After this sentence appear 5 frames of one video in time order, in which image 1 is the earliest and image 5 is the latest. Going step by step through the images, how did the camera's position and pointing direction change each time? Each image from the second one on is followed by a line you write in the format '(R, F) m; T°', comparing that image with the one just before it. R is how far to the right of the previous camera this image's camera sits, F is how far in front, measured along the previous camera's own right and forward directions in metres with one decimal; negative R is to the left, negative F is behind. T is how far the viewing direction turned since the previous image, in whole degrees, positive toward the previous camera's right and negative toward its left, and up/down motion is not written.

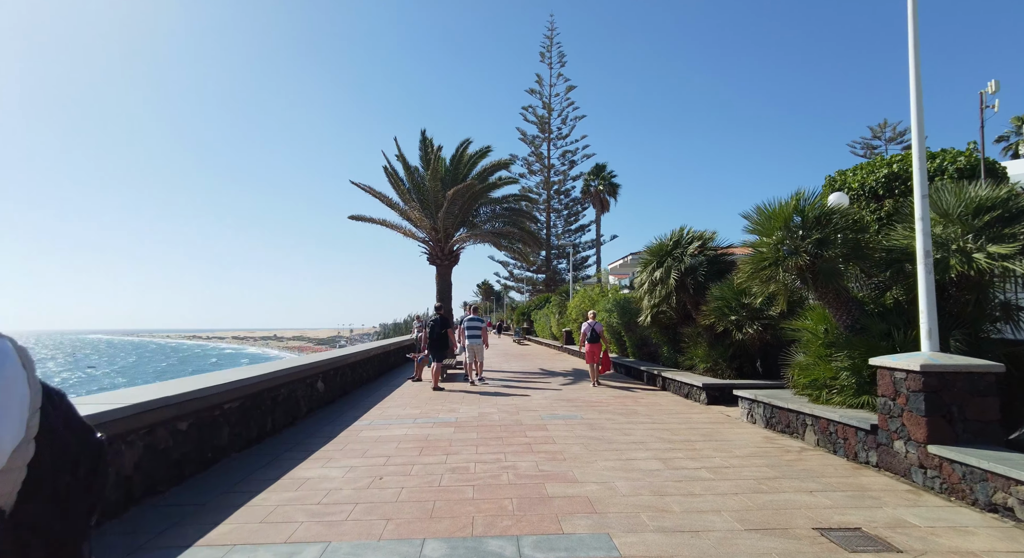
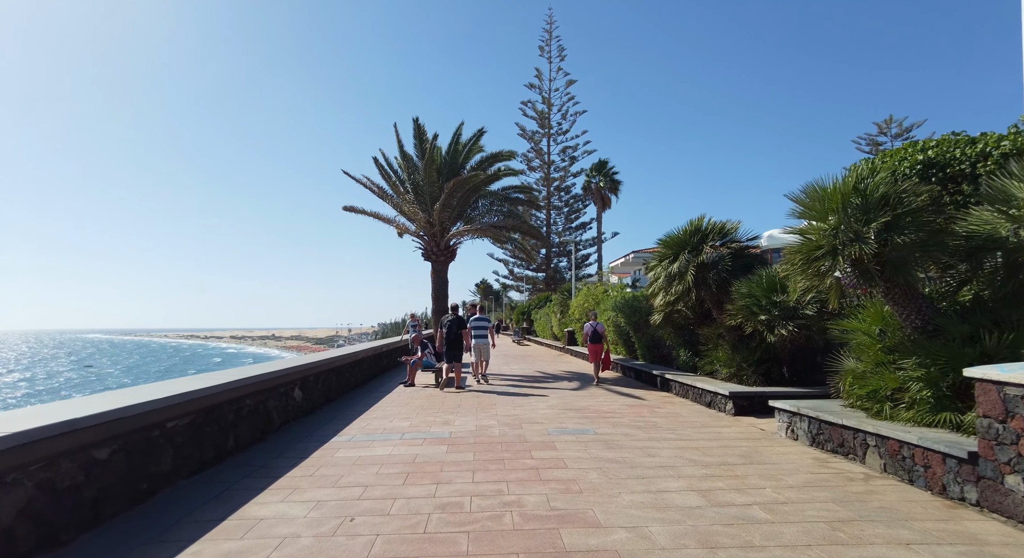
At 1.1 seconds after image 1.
(0.0, +1.0) m; 0°
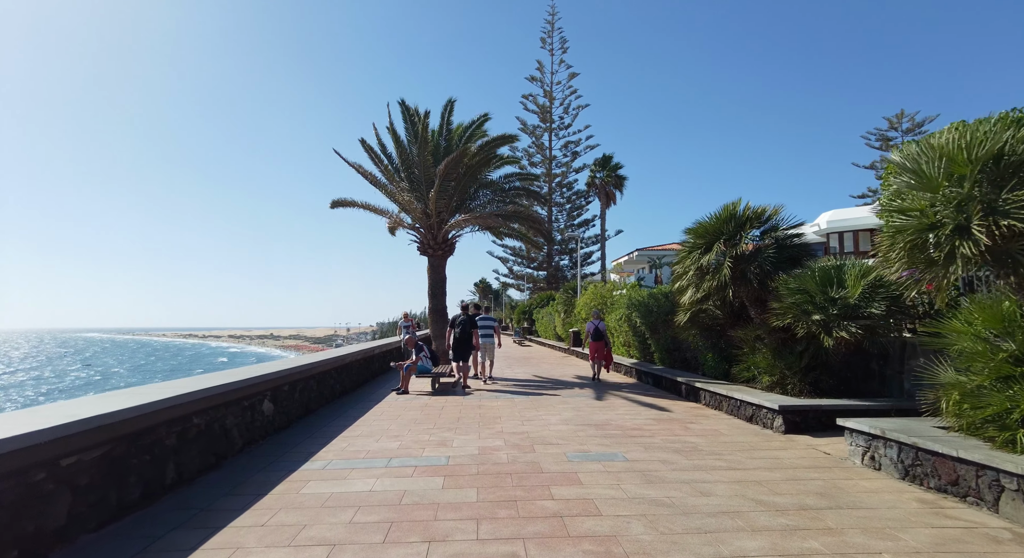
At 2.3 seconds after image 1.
(-0.1, +1.2) m; 0°
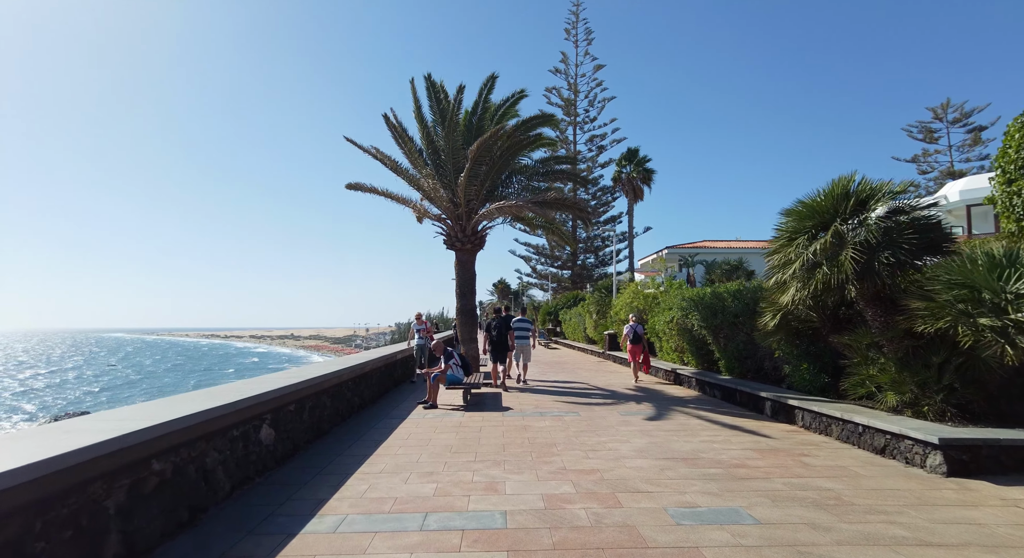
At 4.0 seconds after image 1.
(-0.5, +1.5) m; -2°
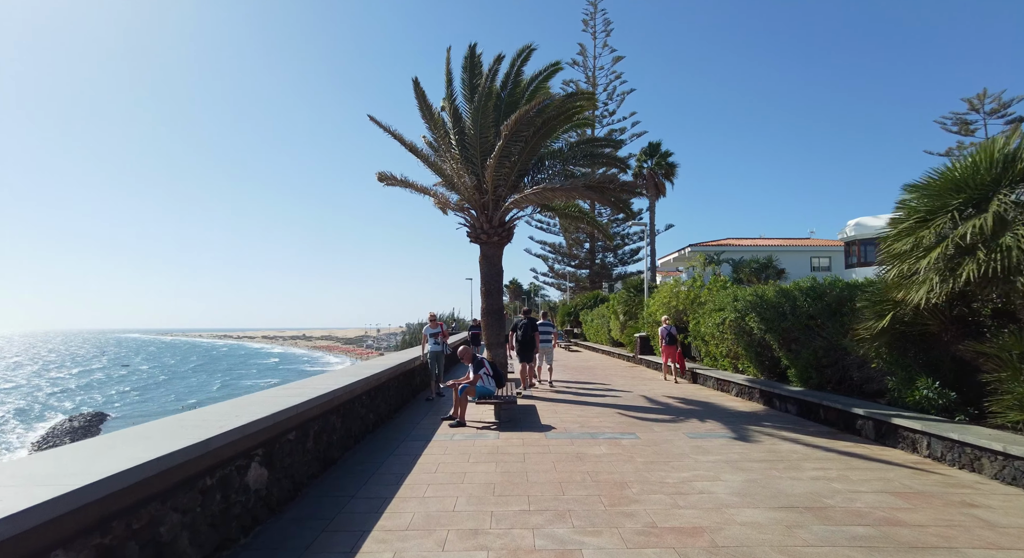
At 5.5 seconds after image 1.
(-0.5, +1.3) m; -1°
